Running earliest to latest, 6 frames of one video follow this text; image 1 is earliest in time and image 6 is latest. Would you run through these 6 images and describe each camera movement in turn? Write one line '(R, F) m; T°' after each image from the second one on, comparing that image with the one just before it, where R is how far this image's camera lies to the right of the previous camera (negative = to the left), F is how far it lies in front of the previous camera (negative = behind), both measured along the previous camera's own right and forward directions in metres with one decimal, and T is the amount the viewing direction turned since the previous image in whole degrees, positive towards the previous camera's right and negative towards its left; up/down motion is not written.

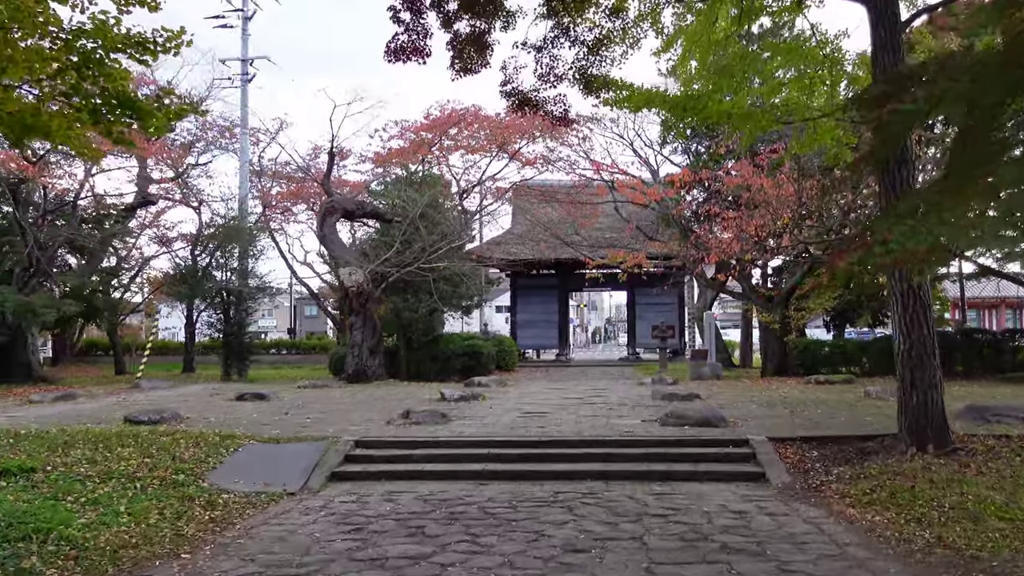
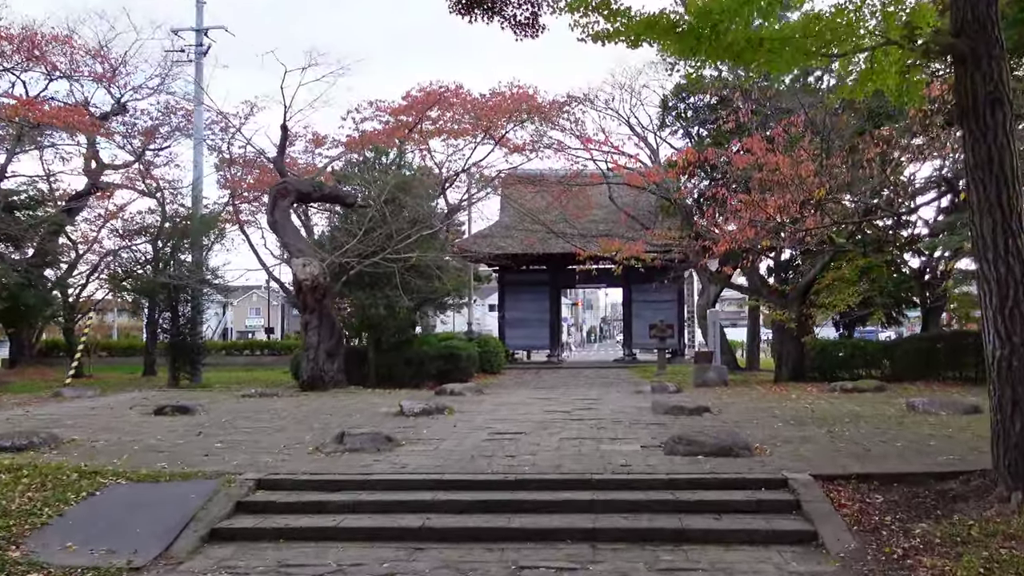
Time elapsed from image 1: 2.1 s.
(+0.3, +2.3) m; 0°
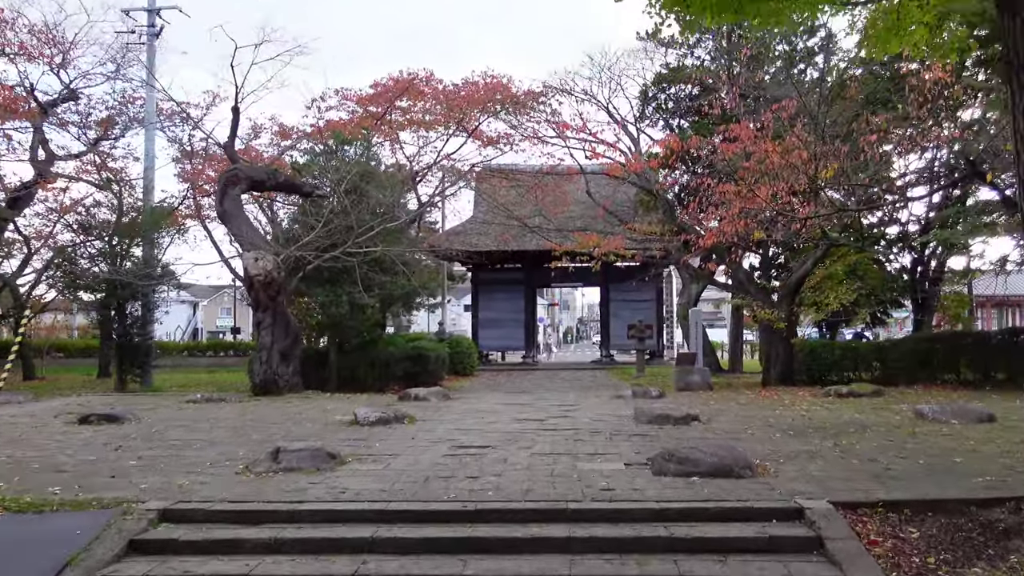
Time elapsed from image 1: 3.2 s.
(+0.1, +1.1) m; +1°
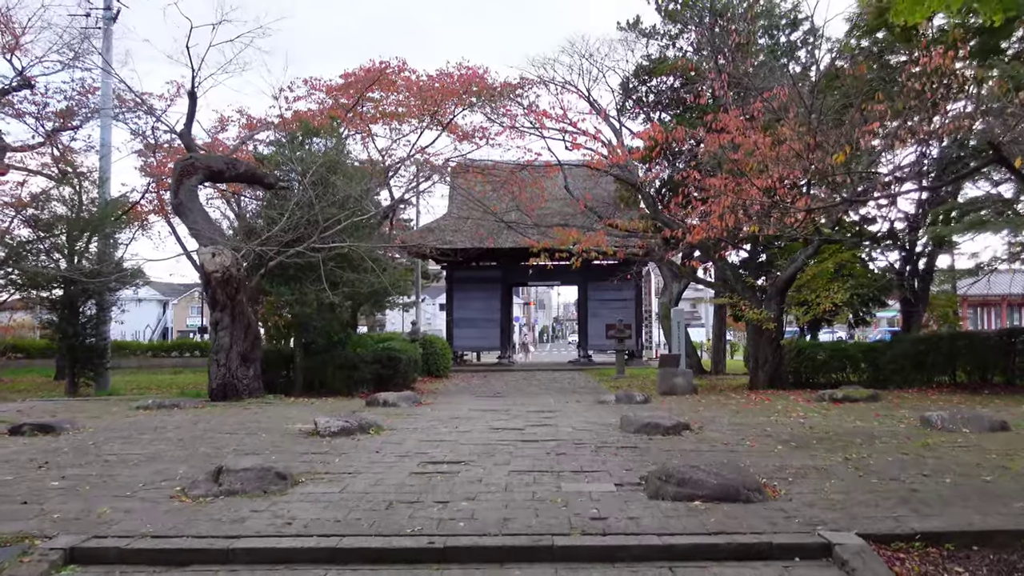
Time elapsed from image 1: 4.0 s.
(0.0, +0.8) m; +1°
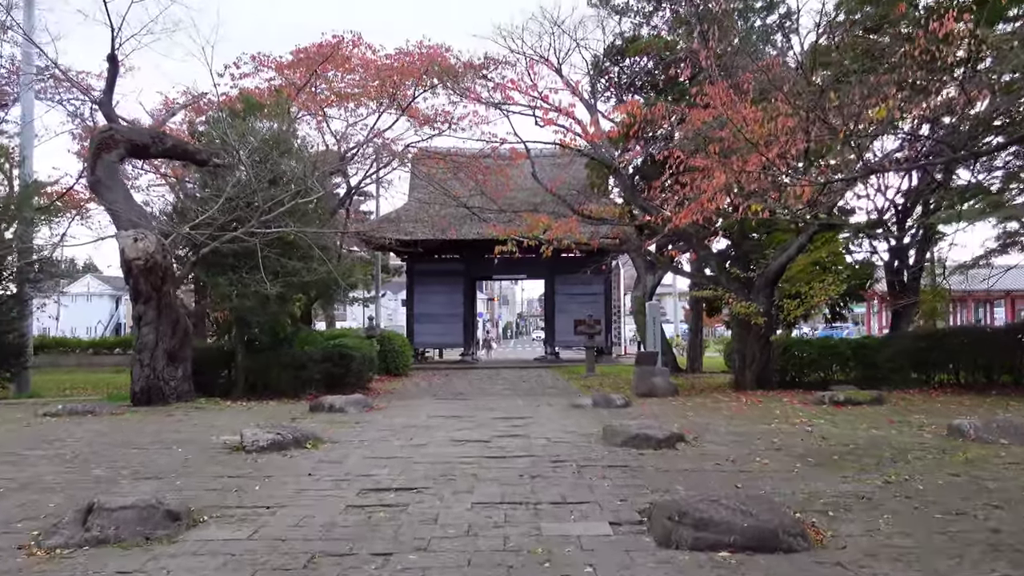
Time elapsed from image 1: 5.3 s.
(0.0, +1.4) m; +2°
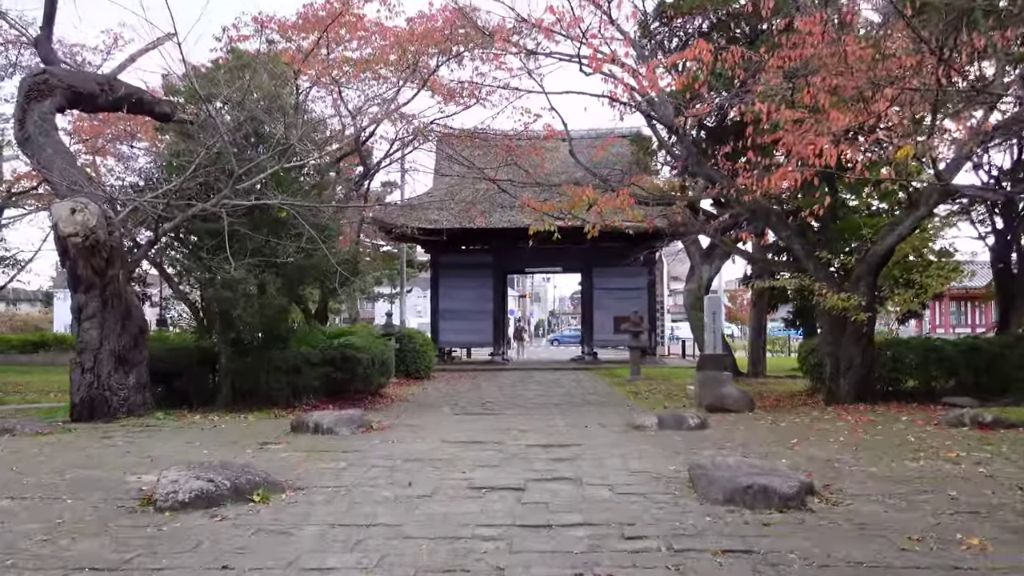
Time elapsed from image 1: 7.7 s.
(-0.1, +2.6) m; -2°
